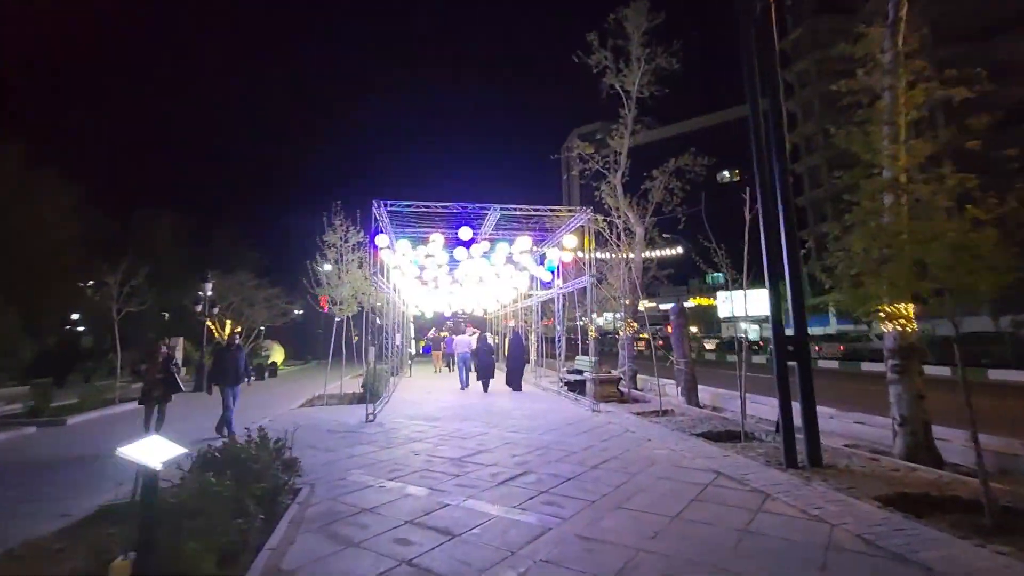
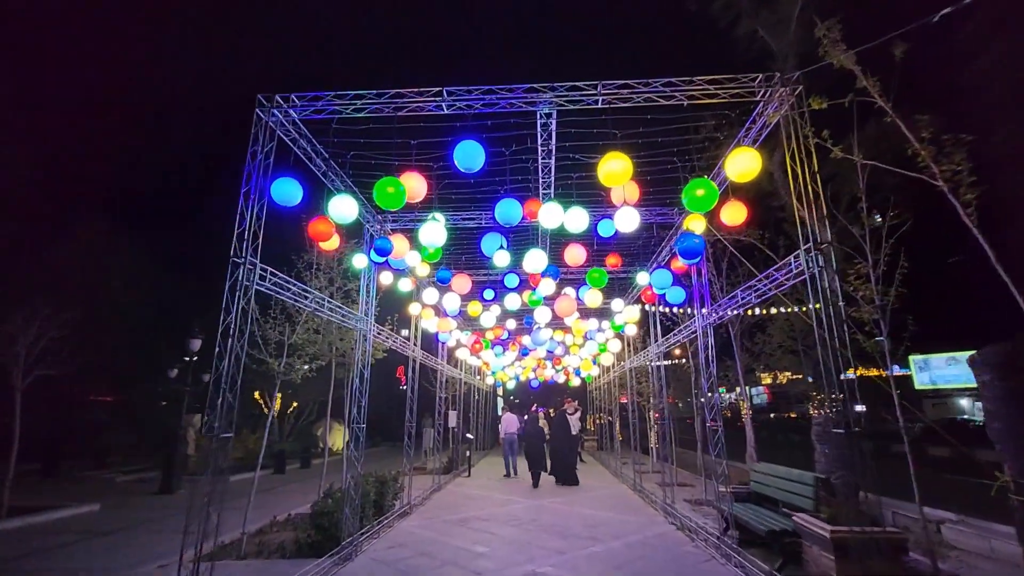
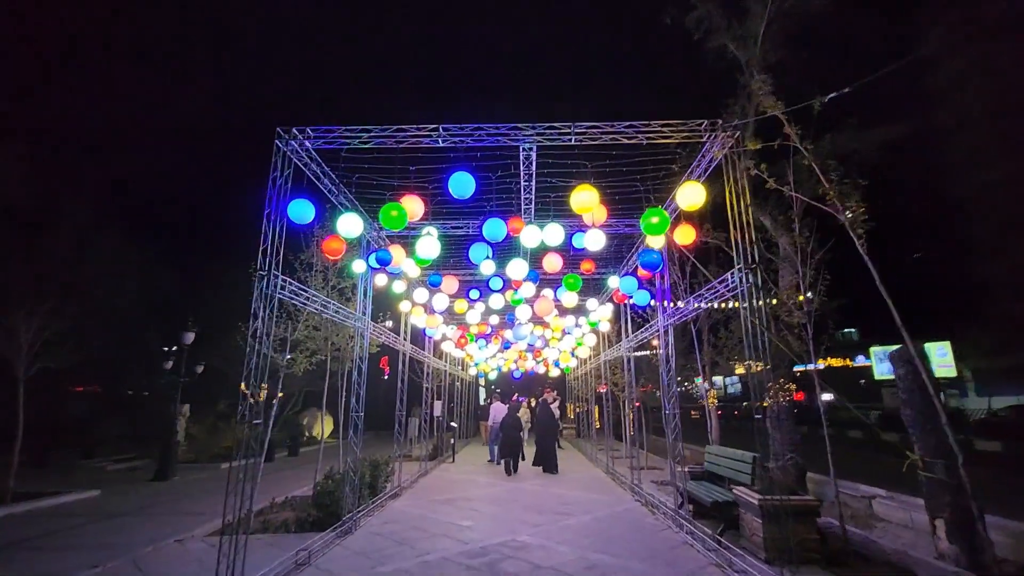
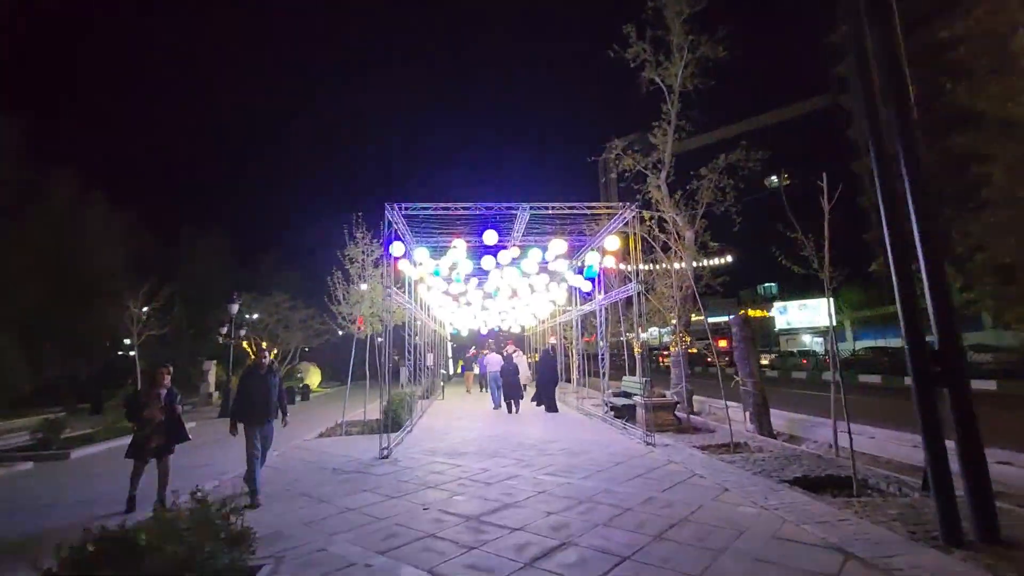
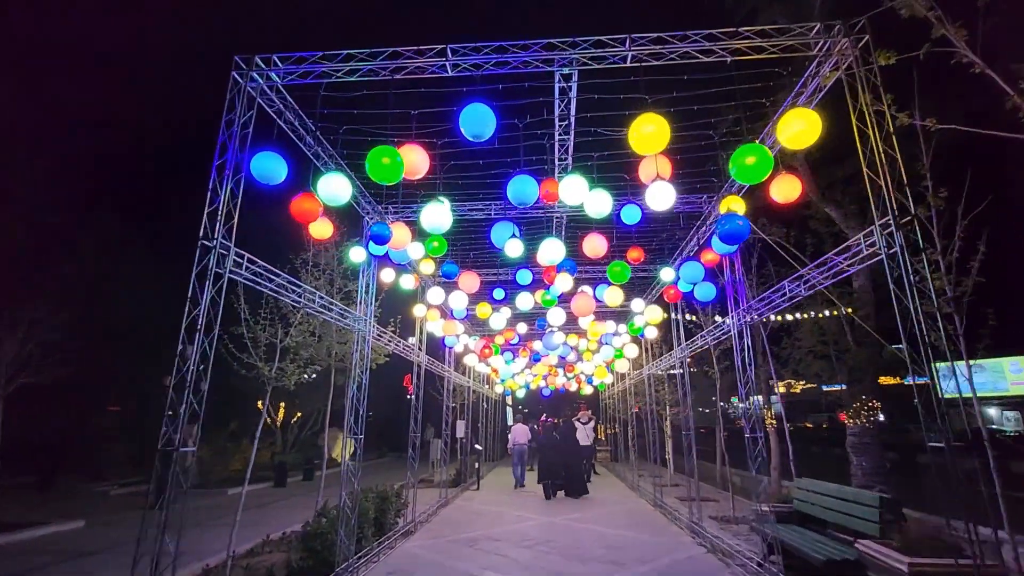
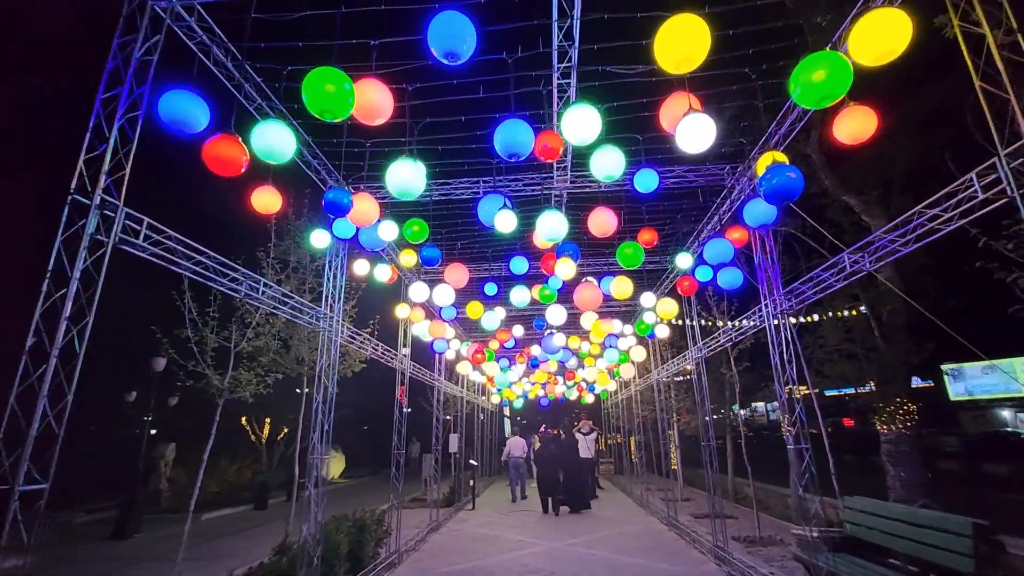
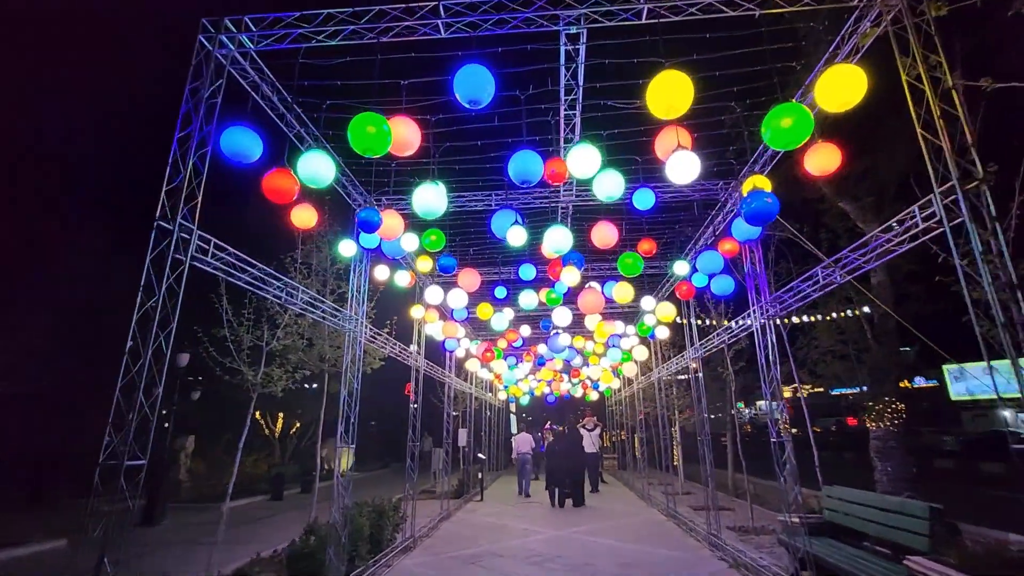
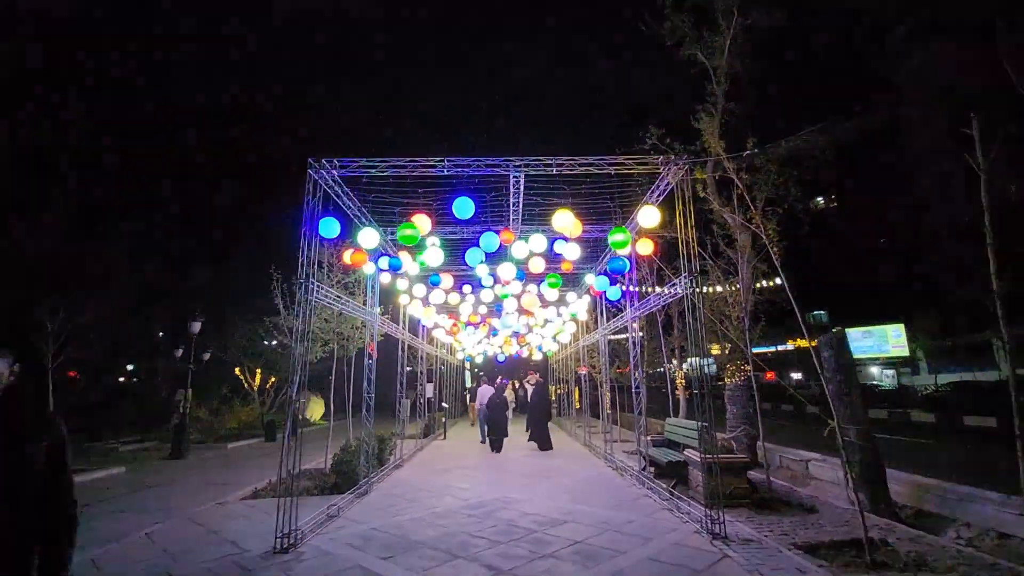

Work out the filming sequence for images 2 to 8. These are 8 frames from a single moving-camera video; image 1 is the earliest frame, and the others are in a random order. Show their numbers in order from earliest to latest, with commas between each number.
4, 8, 3, 2, 5, 7, 6
